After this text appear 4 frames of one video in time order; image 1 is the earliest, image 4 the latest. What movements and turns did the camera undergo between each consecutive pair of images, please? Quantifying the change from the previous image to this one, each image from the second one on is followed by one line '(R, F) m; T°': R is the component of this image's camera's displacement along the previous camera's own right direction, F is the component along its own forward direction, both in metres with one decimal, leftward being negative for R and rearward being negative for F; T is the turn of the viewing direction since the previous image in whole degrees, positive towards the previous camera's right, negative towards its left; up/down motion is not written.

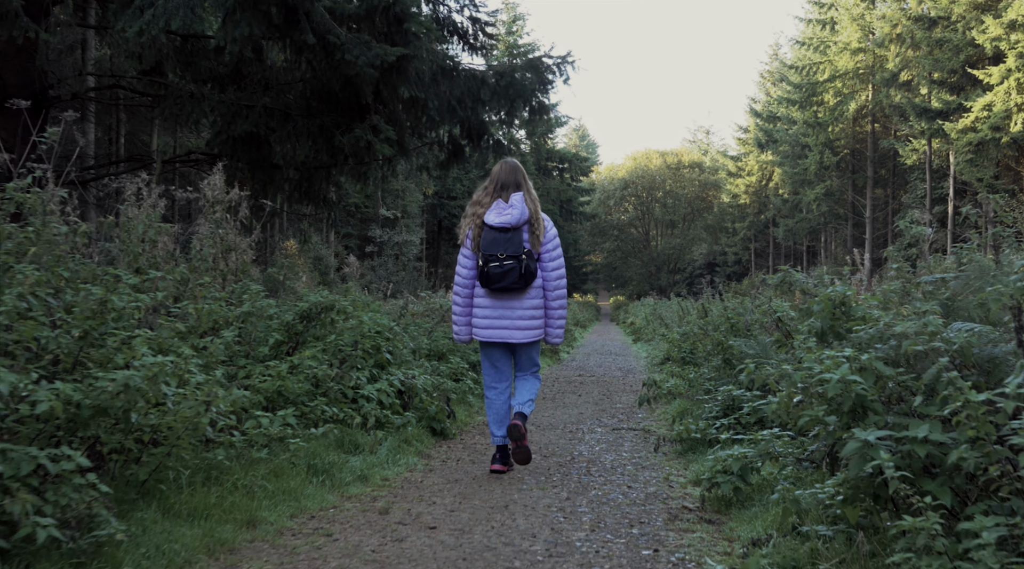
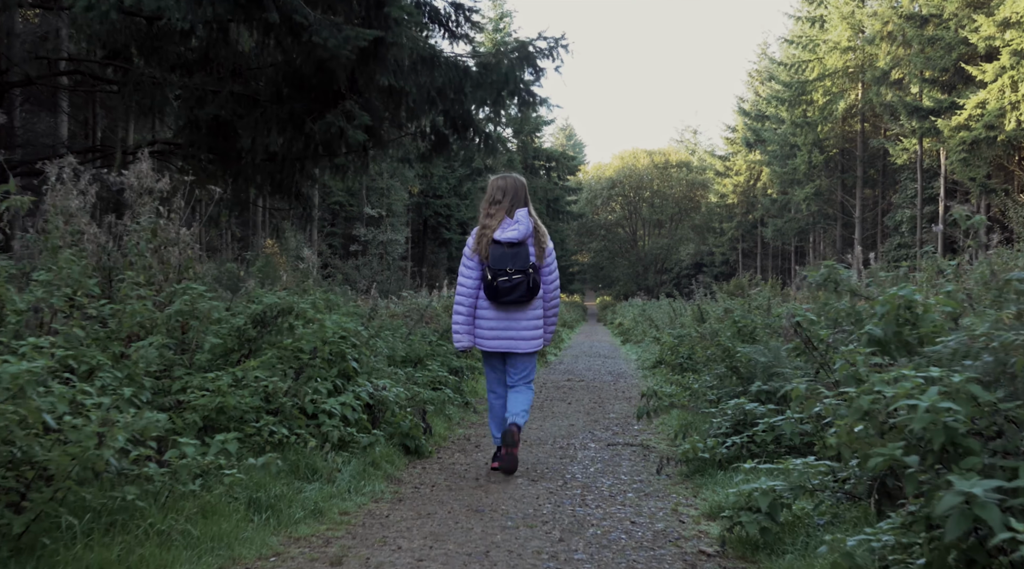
(0.0, +0.9) m; +1°
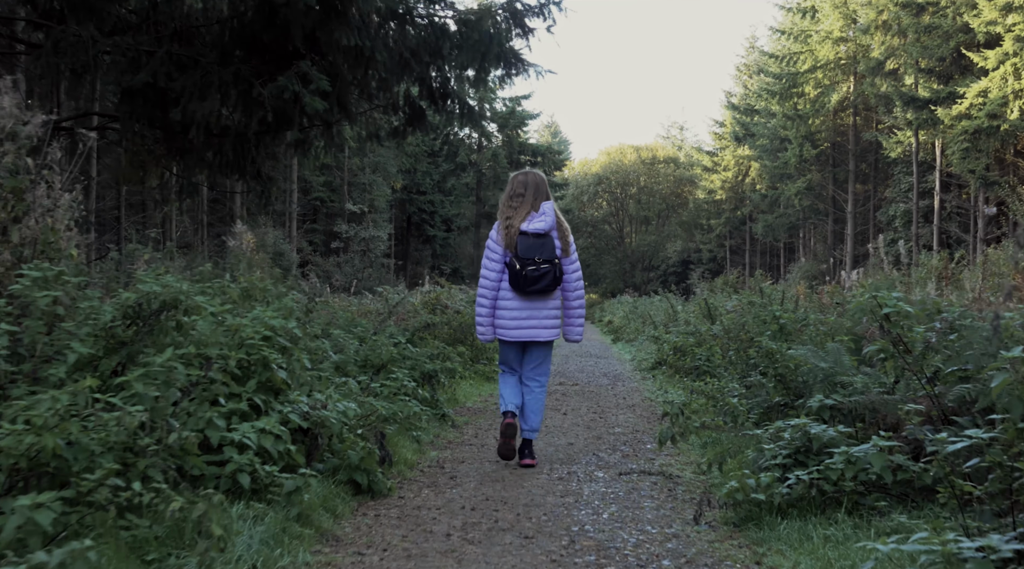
(0.0, +1.7) m; +1°
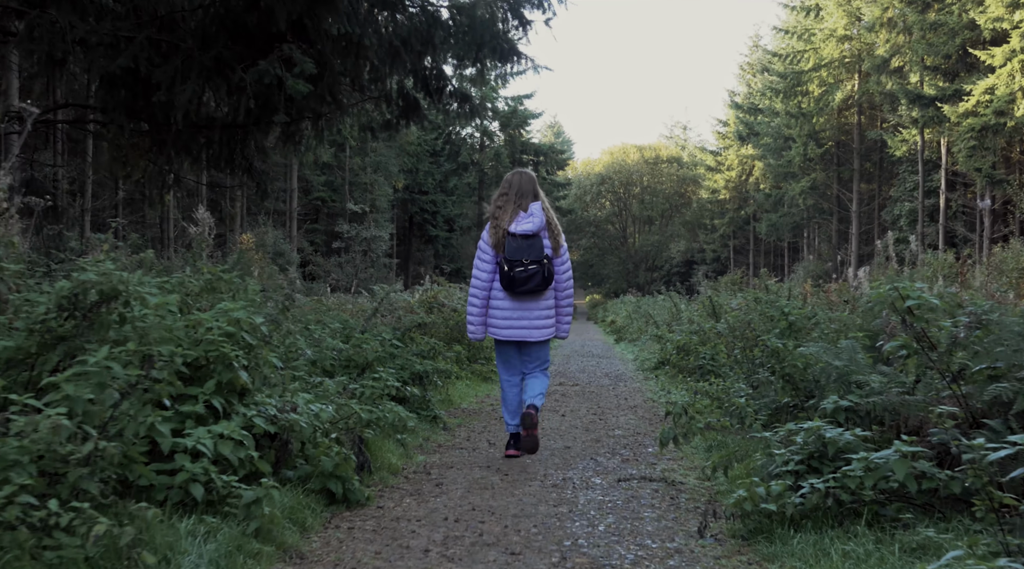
(+0.1, +0.4) m; 0°
